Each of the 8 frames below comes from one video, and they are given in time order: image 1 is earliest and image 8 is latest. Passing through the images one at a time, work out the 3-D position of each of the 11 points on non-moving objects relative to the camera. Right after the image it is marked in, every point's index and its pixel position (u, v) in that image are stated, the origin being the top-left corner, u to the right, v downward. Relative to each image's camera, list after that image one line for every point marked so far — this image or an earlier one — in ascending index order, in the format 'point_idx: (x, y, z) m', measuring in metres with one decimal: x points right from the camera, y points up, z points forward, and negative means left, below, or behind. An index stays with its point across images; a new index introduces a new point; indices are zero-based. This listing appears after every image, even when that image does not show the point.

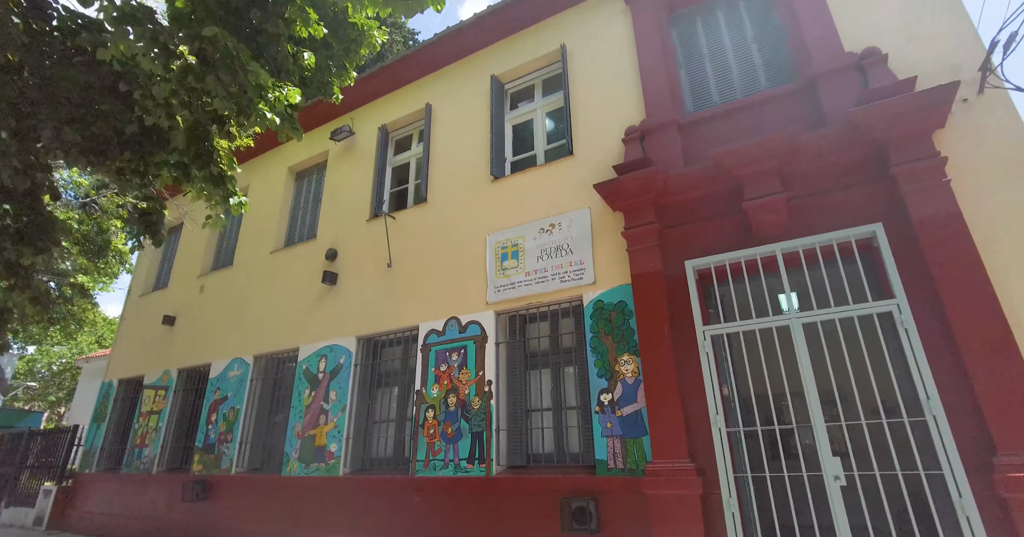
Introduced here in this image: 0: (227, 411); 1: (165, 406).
0: (-4.8, -2.4, +8.5) m
1: (-6.6, -2.6, +9.5) m
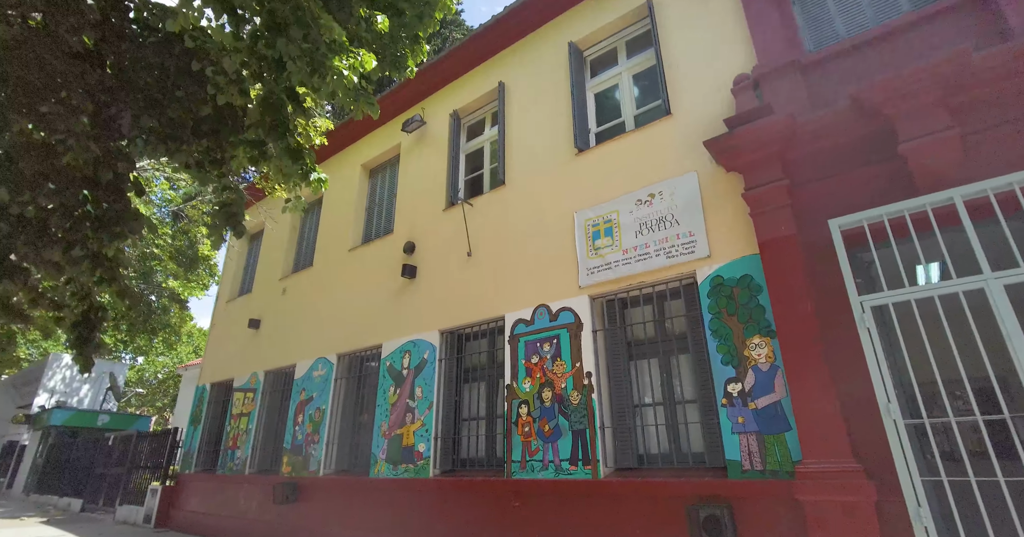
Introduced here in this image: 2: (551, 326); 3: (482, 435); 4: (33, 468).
0: (-3.3, -2.4, +8.4) m
1: (-4.9, -2.7, +9.6) m
2: (+0.5, -0.7, +5.8) m
3: (-0.4, -2.1, +6.4) m
4: (-17.2, -7.1, +18.1) m
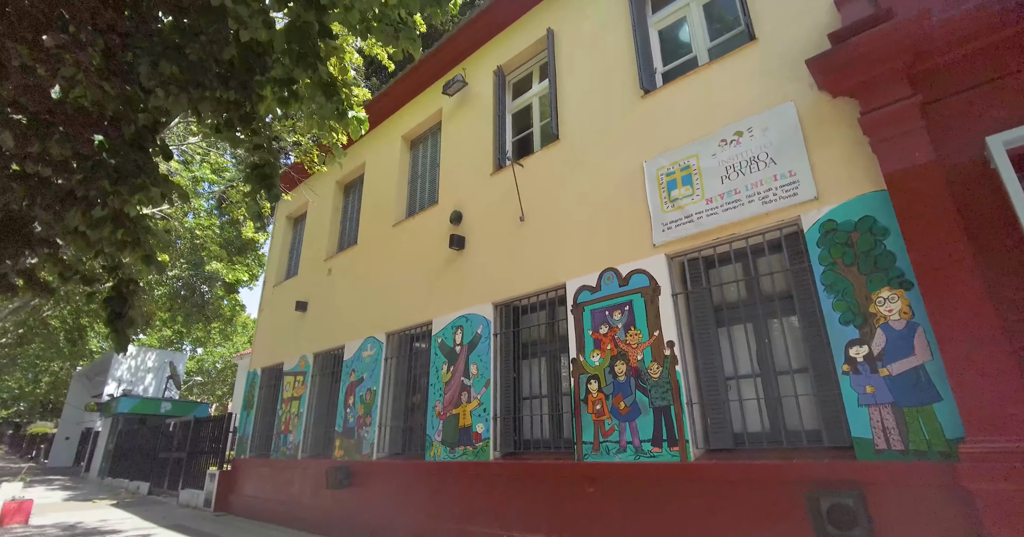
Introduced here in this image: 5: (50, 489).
0: (-2.4, -2.0, +8.0) m
1: (-3.9, -2.3, +9.4) m
2: (+1.1, -0.2, +5.2) m
3: (+0.4, -1.7, +5.9) m
4: (-15.3, -6.9, +18.9) m
5: (-14.7, -7.0, +16.0) m
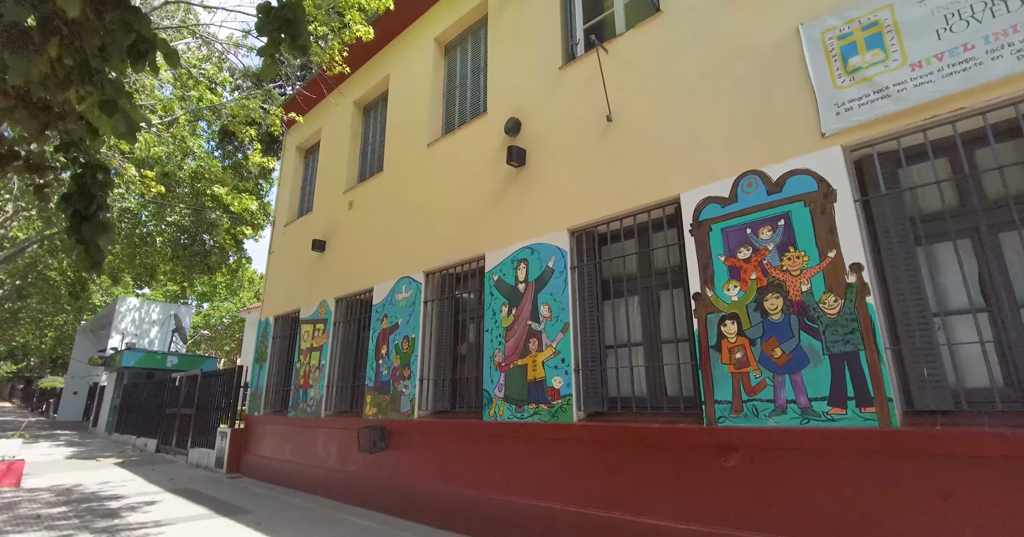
0: (-1.5, -1.0, +6.8) m
1: (-3.0, -1.2, +8.2) m
2: (+2.0, +0.5, +3.8) m
3: (+1.2, -0.9, +4.6) m
4: (-14.4, -5.0, +18.1) m
5: (-13.8, -5.3, +15.2) m
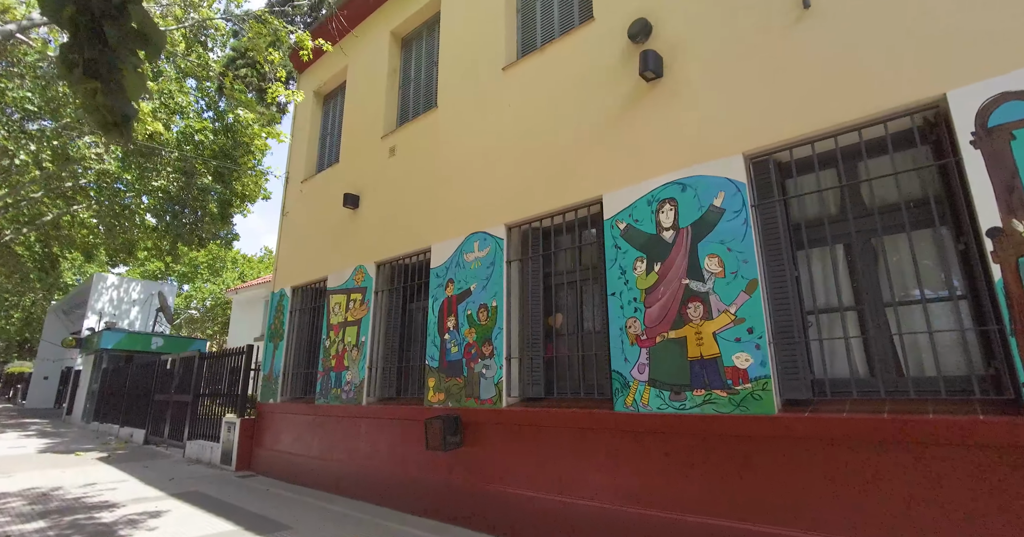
0: (-0.4, -0.5, +5.4) m
1: (-2.0, -0.6, +6.8) m
2: (+3.2, +0.9, +2.5) m
3: (+2.4, -0.5, +3.3) m
4: (-13.8, -4.1, +16.3) m
5: (-13.1, -4.5, +13.4) m
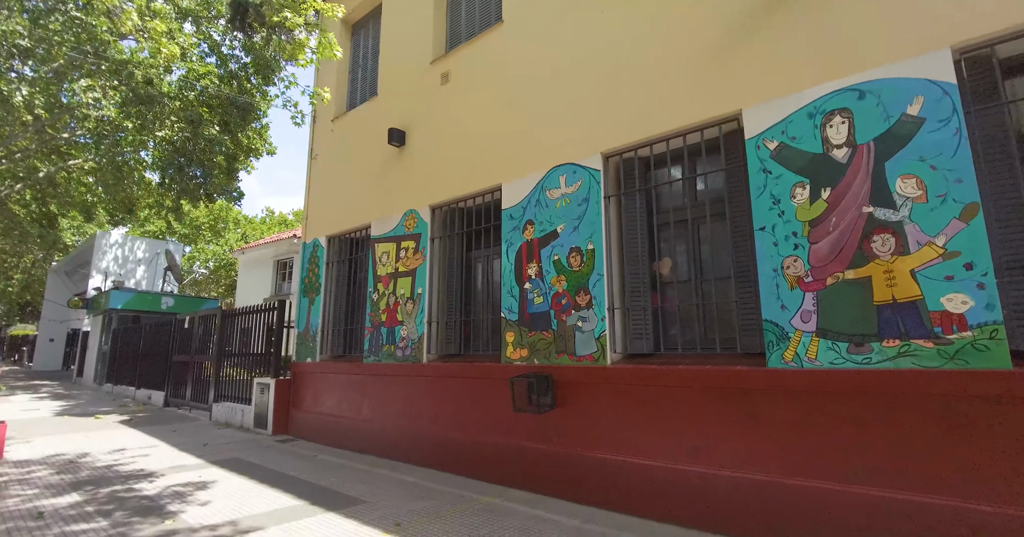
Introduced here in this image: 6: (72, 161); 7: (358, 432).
0: (+0.5, +0.1, +4.7) m
1: (-1.1, +0.1, +6.0) m
2: (+4.1, +1.3, +1.7) m
3: (+3.3, 0.0, +2.6) m
4: (-12.9, -2.7, +15.8) m
5: (-12.2, -3.3, +12.9) m
6: (-13.9, +3.4, +15.9) m
7: (-2.0, -2.1, +6.4) m
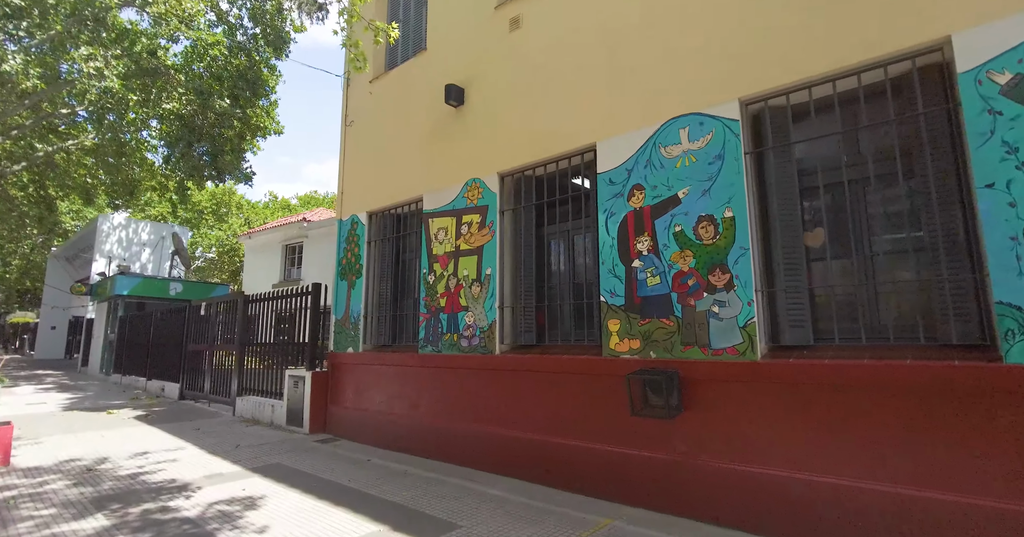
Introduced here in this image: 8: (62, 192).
0: (+1.4, +0.3, +3.9) m
1: (-0.2, +0.3, +5.2) m
2: (+5.0, +1.4, +0.8) m
3: (+4.2, +0.1, +1.8) m
4: (-12.1, -2.2, +14.9) m
5: (-11.4, -2.9, +12.1) m
6: (-13.1, +3.8, +14.9) m
7: (-1.1, -1.8, +5.6) m
8: (-15.8, +2.7, +17.6) m
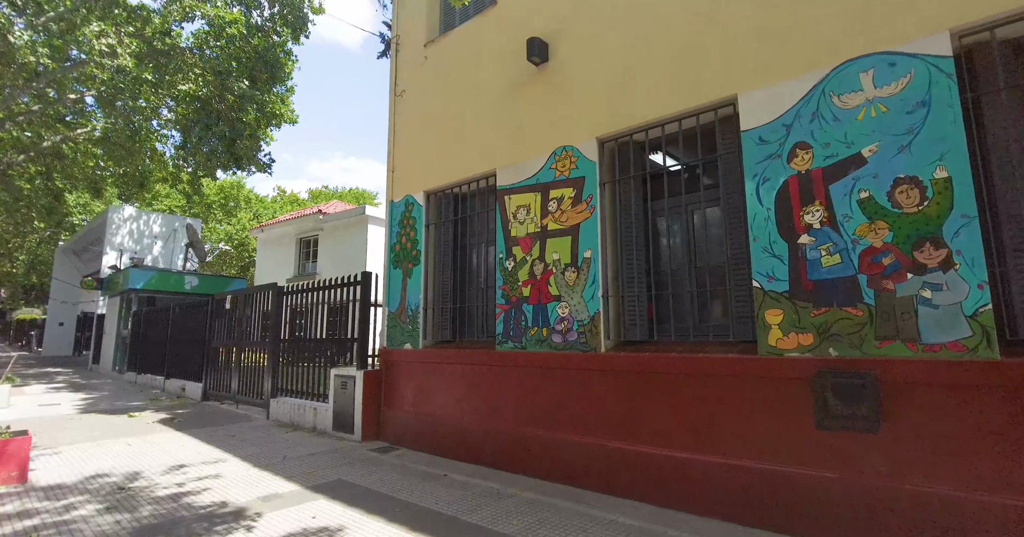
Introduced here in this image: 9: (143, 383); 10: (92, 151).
0: (+2.3, +0.5, +3.0) m
1: (+0.7, +0.5, +4.4) m
2: (+5.9, +1.6, 0.0) m
3: (+5.1, +0.3, +1.0) m
4: (-11.1, -2.0, +14.2) m
5: (-10.4, -2.7, +11.4) m
6: (-12.2, +4.0, +14.1) m
7: (-0.2, -1.7, +4.8) m
8: (-14.8, +2.9, +16.9) m
9: (-8.9, -2.7, +12.0) m
10: (-12.9, +3.7, +15.4) m
